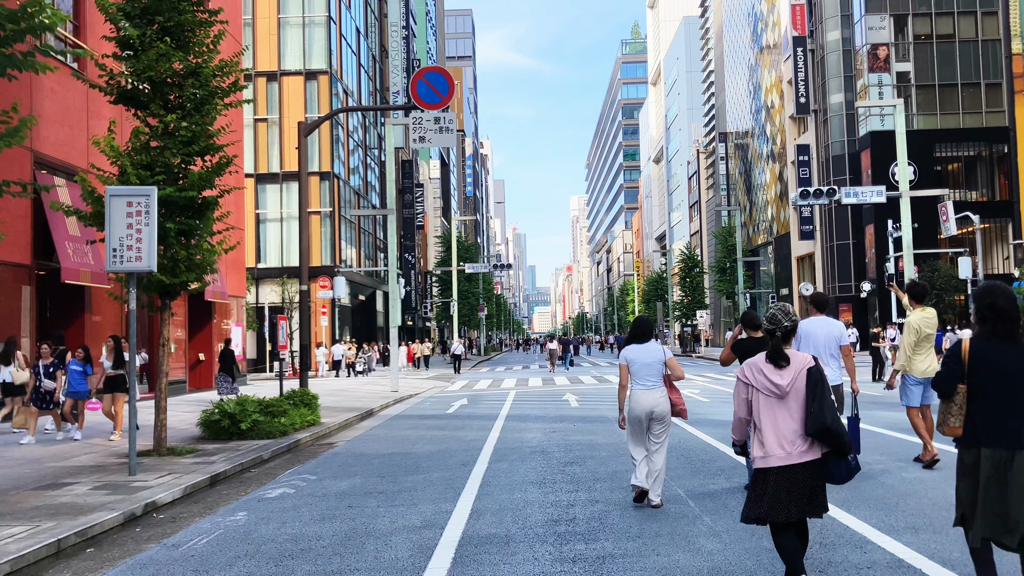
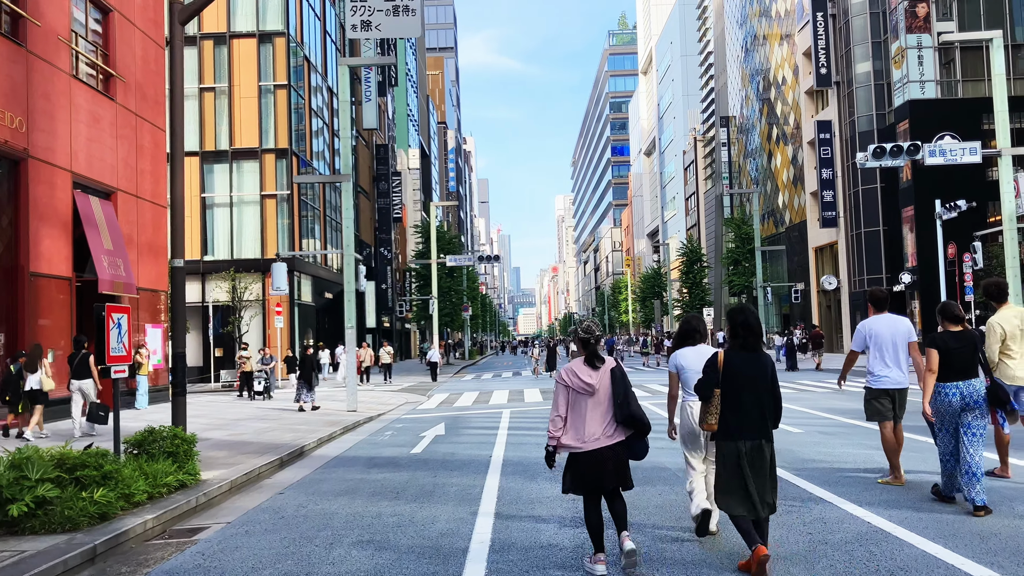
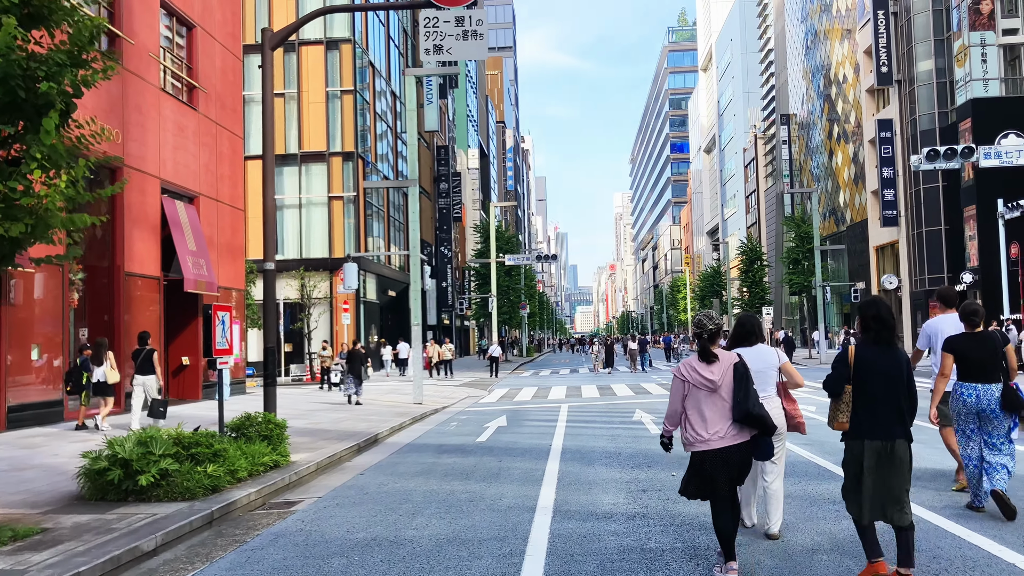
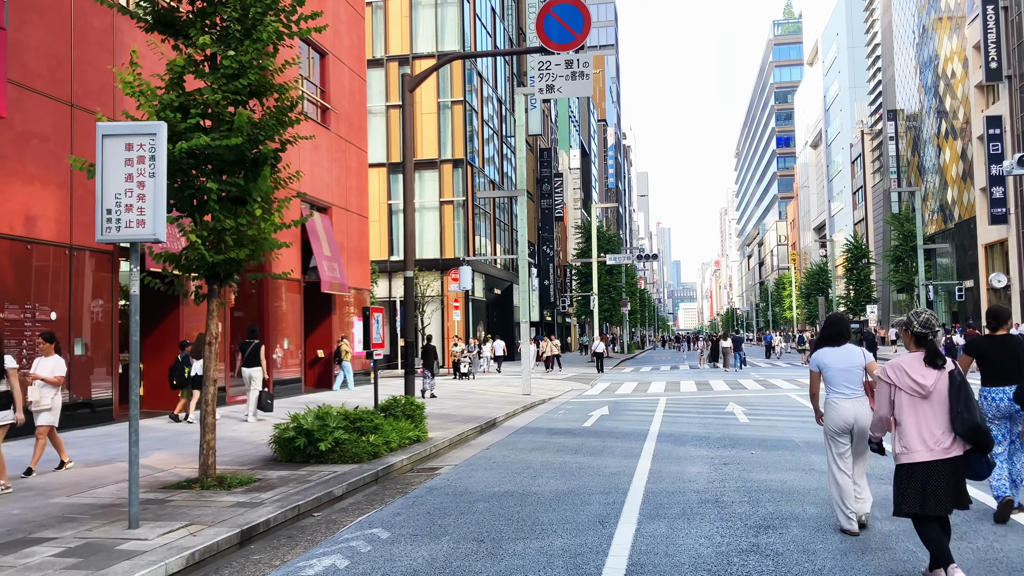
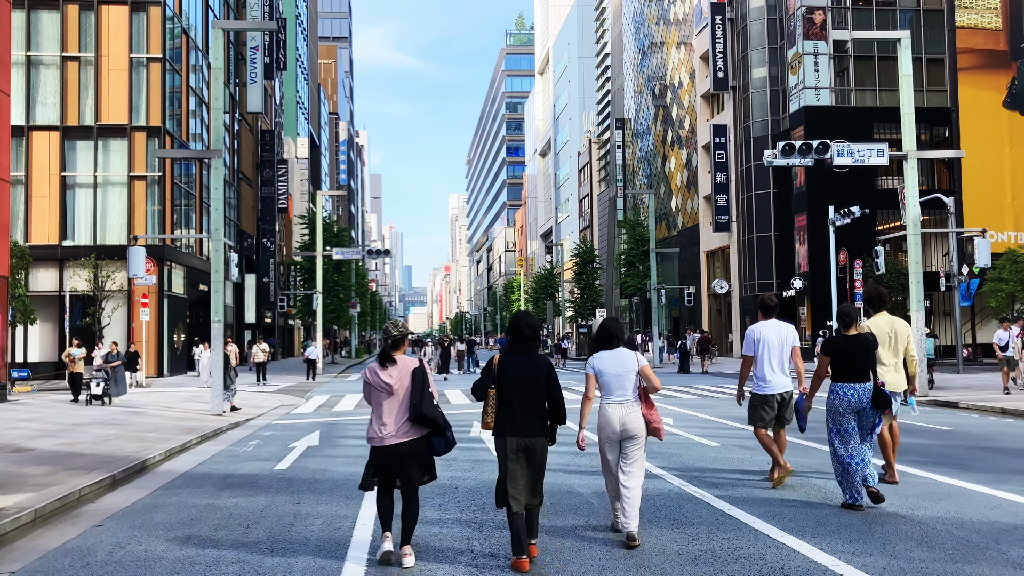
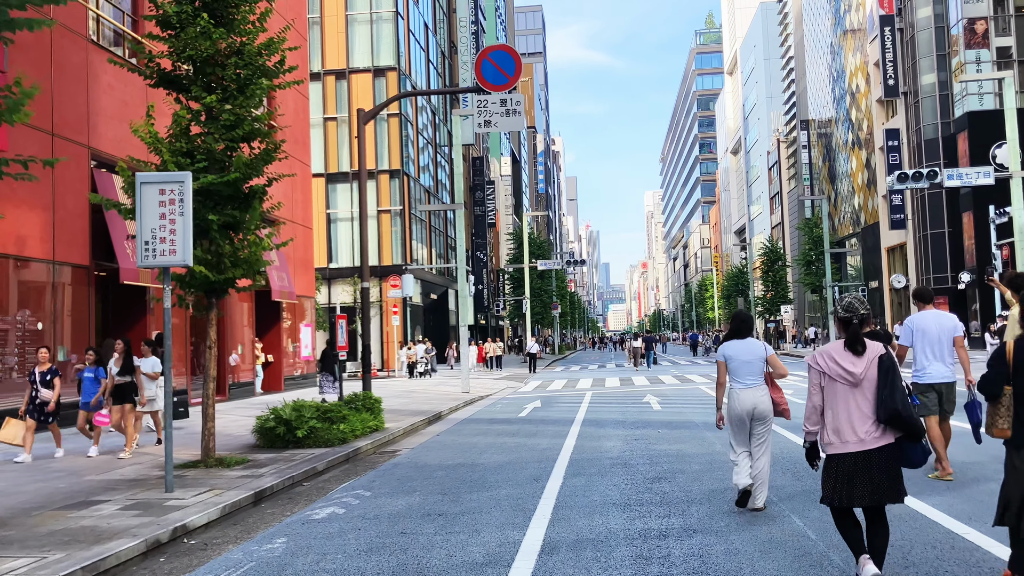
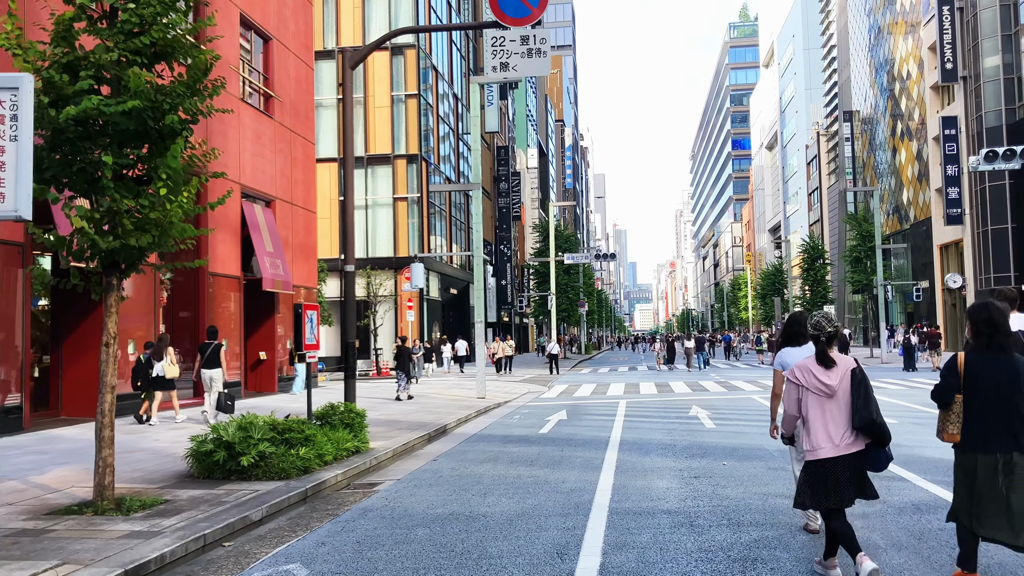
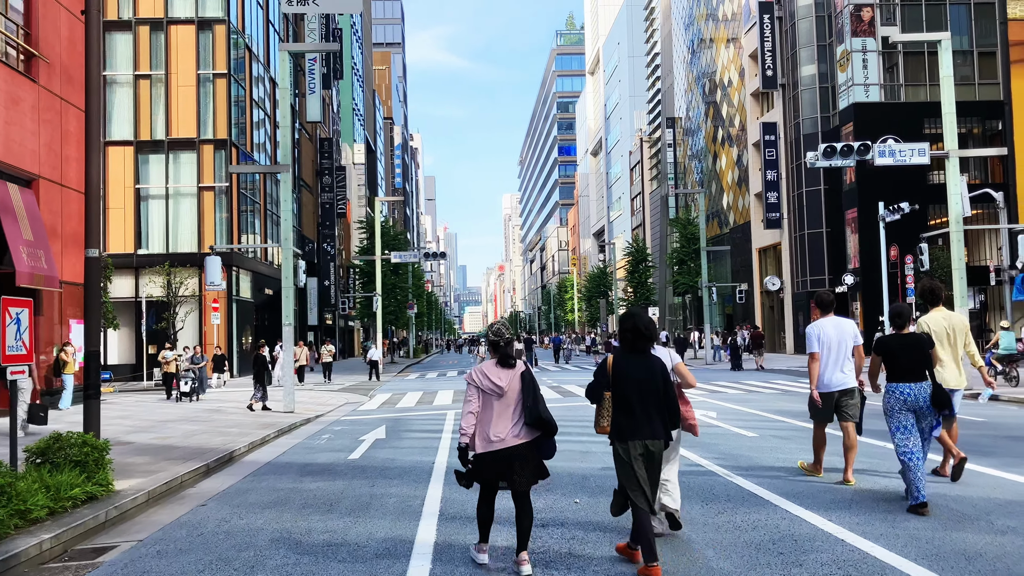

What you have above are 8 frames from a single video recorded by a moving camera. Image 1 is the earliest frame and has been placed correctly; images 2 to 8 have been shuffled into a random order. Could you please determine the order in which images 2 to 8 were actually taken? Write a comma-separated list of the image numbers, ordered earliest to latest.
6, 4, 7, 3, 2, 8, 5
